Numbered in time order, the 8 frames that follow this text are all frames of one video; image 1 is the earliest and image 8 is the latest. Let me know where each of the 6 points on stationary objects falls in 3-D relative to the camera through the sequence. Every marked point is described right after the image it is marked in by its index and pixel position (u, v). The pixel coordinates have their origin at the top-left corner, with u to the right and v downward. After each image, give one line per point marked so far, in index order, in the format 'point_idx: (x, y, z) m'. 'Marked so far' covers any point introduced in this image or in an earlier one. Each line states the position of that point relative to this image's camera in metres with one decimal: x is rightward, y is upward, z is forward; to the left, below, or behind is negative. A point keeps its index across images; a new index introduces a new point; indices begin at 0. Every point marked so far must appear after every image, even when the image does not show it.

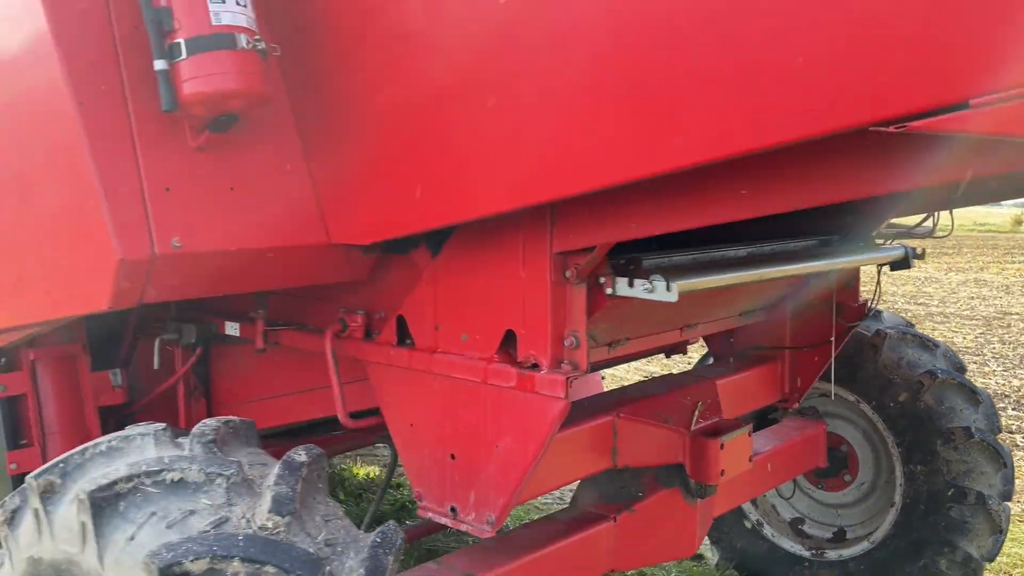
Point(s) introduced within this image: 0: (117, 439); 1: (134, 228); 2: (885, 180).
0: (-0.4, -0.2, +1.0) m
1: (-0.4, +0.1, +1.0) m
2: (+0.3, +0.1, +0.8) m
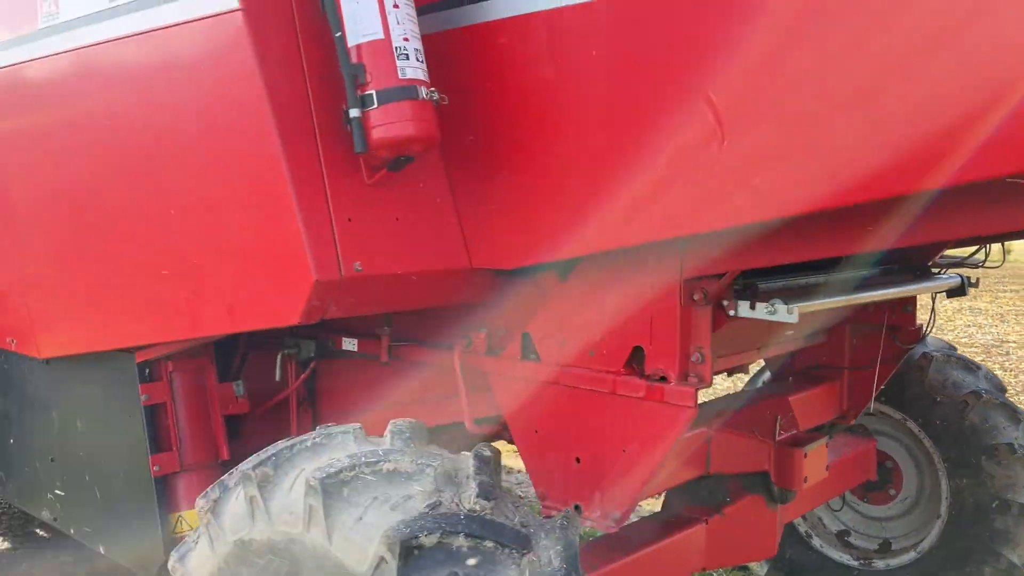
0: (-0.2, -0.2, +1.1) m
1: (-0.2, +0.1, +1.2) m
2: (+0.5, +0.1, +0.9) m
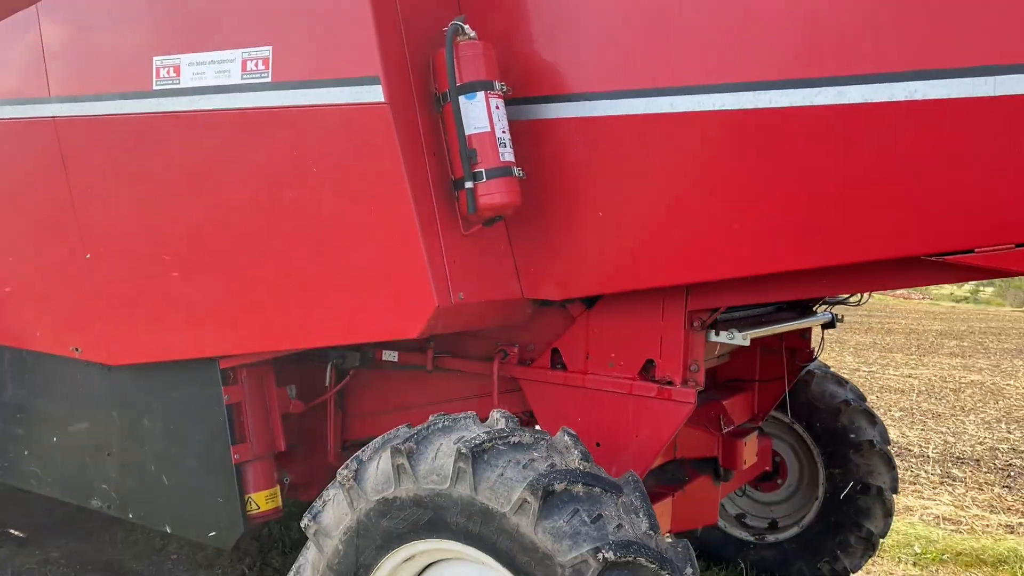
0: (-0.1, -0.2, +1.5) m
1: (-0.1, 0.0, +1.6) m
2: (+0.7, 0.0, +1.5) m
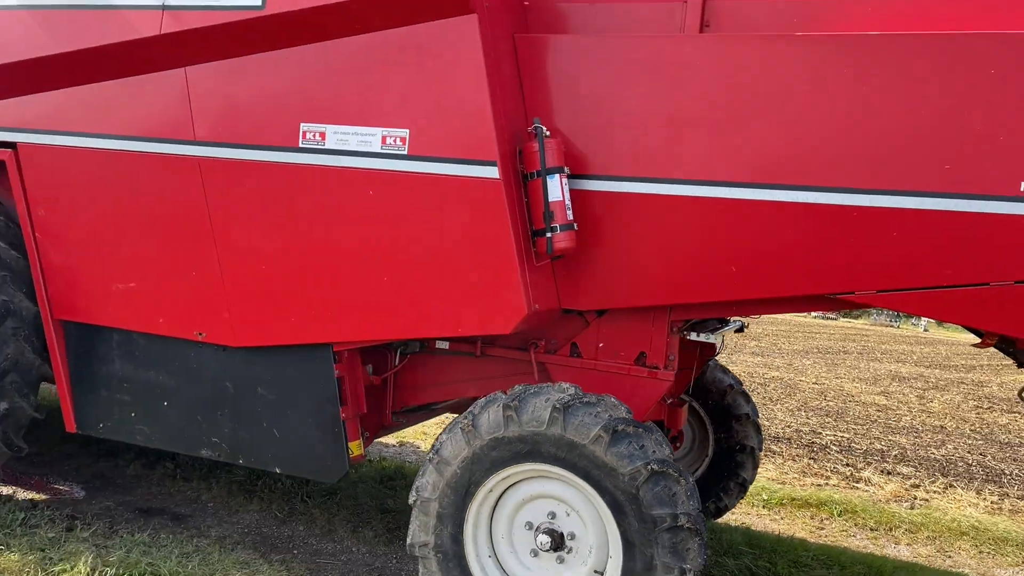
0: (+0.1, -0.3, +2.3) m
1: (0.0, 0.0, +2.4) m
2: (+0.8, 0.0, +2.4) m
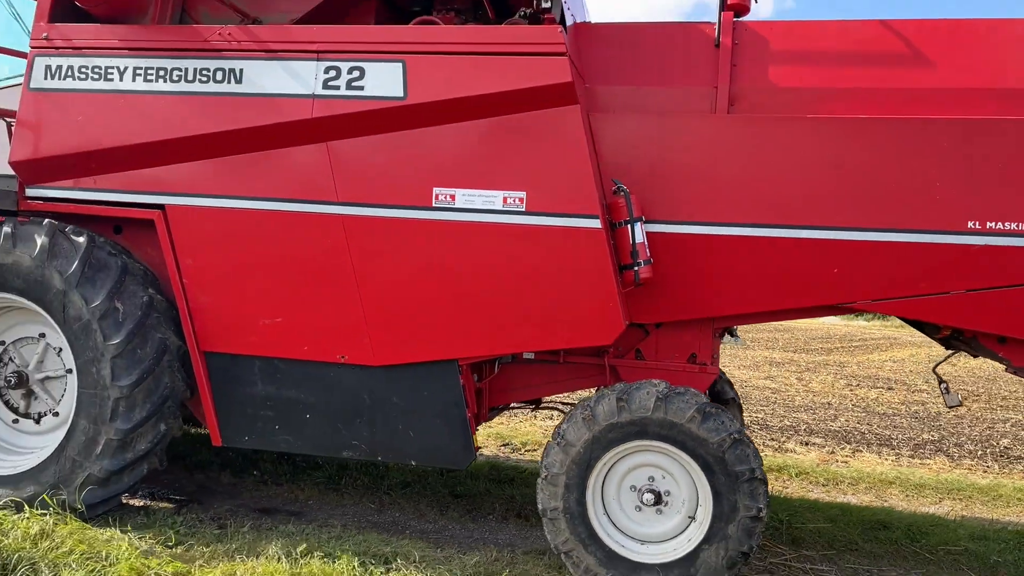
0: (+0.4, -0.3, +3.1) m
1: (+0.4, -0.1, +3.1) m
2: (+1.1, -0.1, +3.3) m
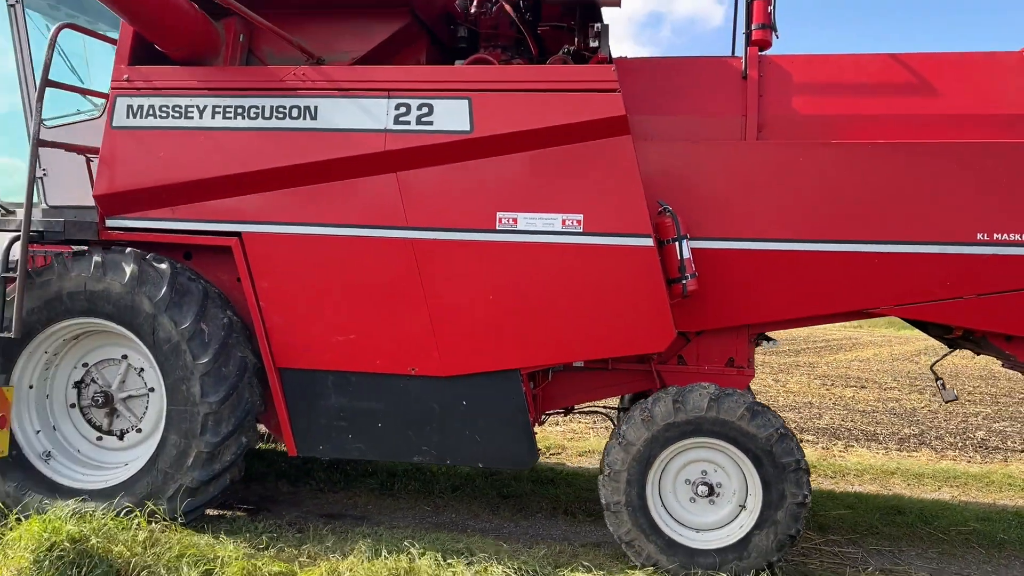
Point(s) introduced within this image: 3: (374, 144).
0: (+0.7, -0.4, +3.4) m
1: (+0.6, -0.1, +3.5) m
2: (+1.4, -0.1, +3.7) m
3: (-0.5, +0.6, +3.5) m
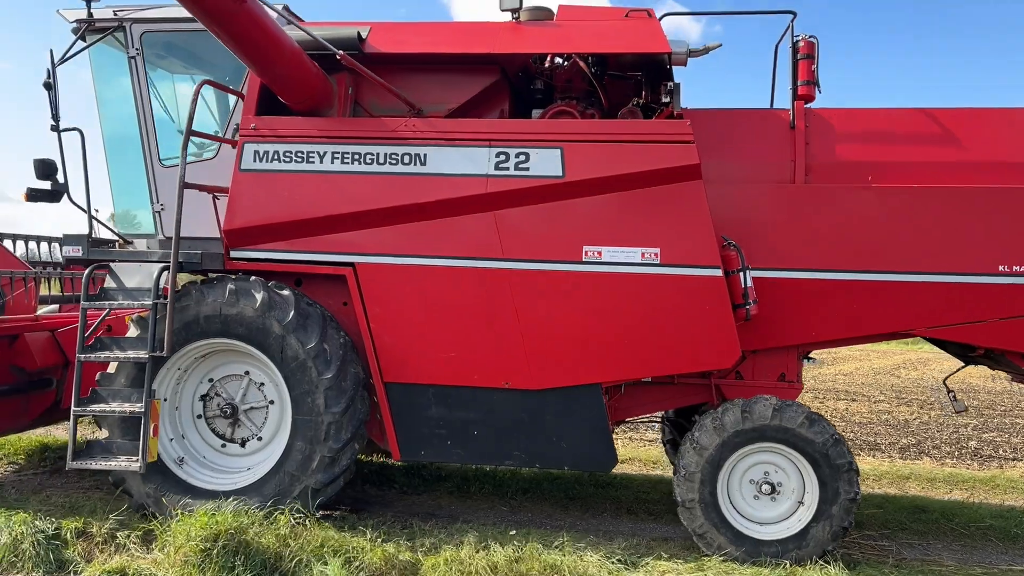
0: (+1.0, -0.5, +3.9) m
1: (+1.0, -0.3, +4.0) m
2: (+1.7, -0.2, +4.2) m
3: (-0.2, +0.5, +4.0) m
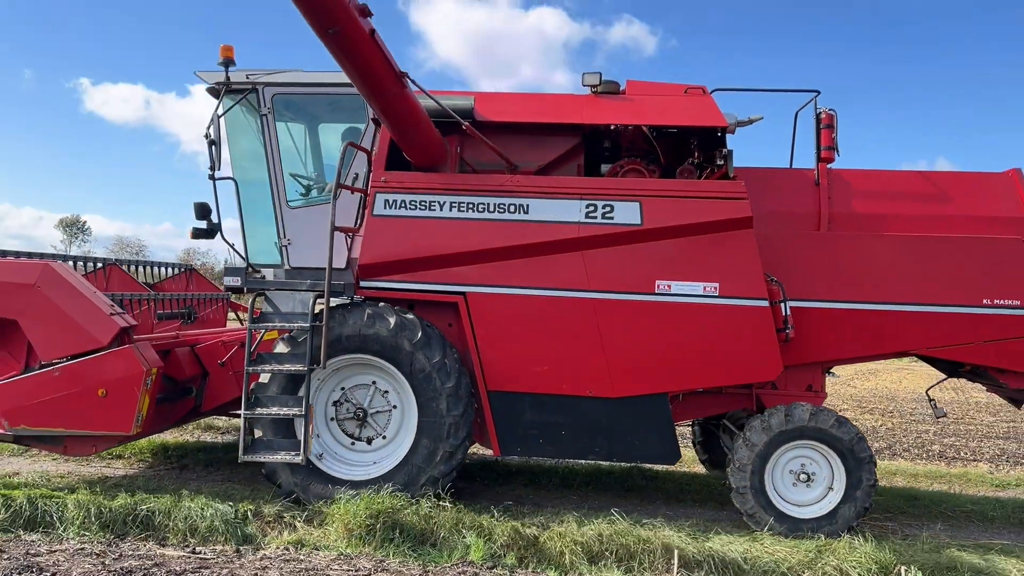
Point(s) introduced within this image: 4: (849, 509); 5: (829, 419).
0: (+1.5, -0.6, +4.9) m
1: (+1.5, -0.4, +4.9) m
2: (+2.2, -0.4, +5.2) m
3: (+0.3, +0.3, +4.9) m
4: (+1.8, -1.2, +4.7) m
5: (+1.7, -0.7, +4.8) m
